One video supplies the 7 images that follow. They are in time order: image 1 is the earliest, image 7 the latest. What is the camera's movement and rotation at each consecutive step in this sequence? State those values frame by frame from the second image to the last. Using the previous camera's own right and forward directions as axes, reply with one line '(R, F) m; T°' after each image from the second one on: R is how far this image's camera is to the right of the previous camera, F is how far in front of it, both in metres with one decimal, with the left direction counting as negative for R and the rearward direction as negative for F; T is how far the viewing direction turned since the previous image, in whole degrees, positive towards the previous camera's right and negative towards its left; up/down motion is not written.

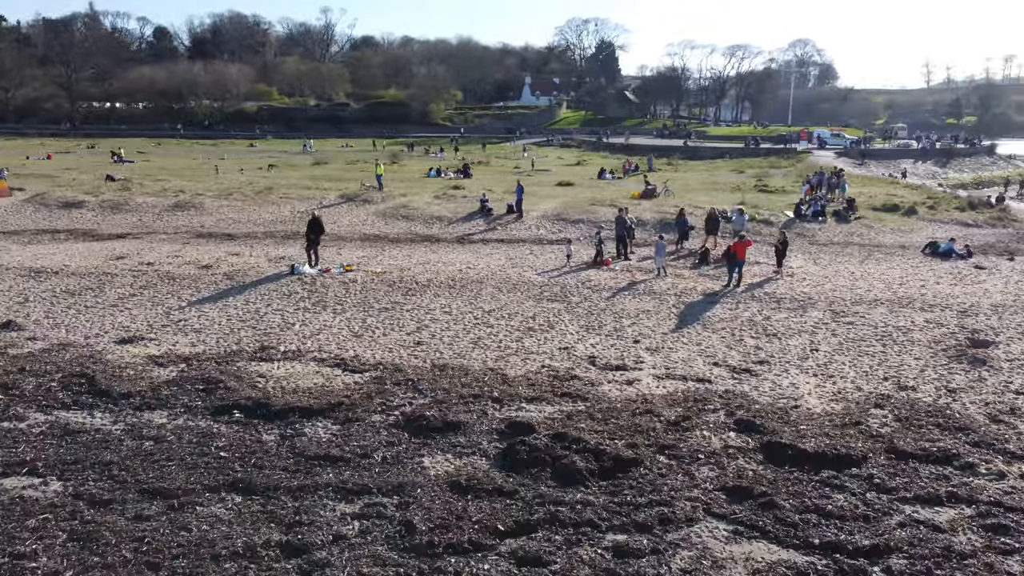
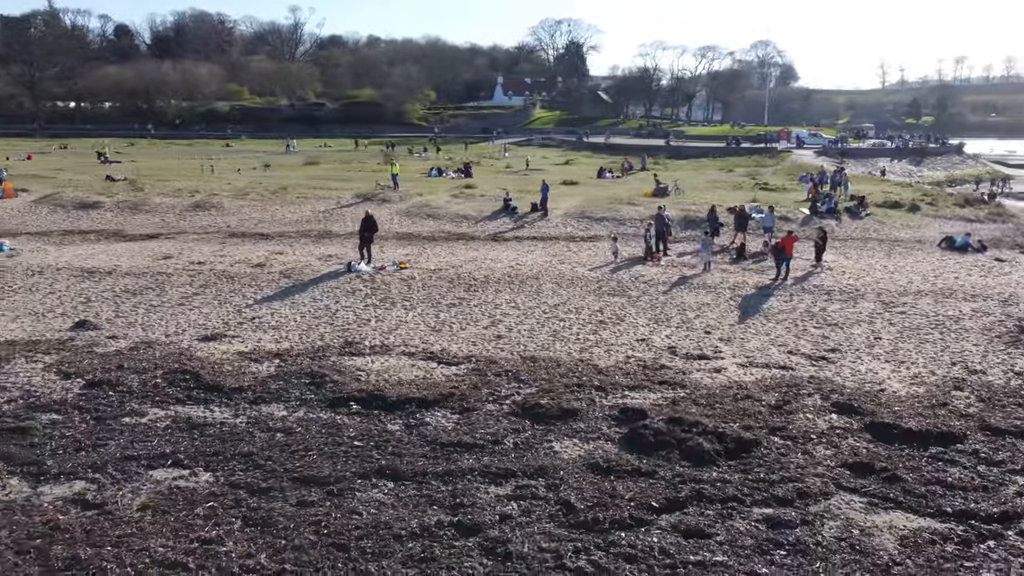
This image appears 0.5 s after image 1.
(-1.9, -0.4) m; +3°
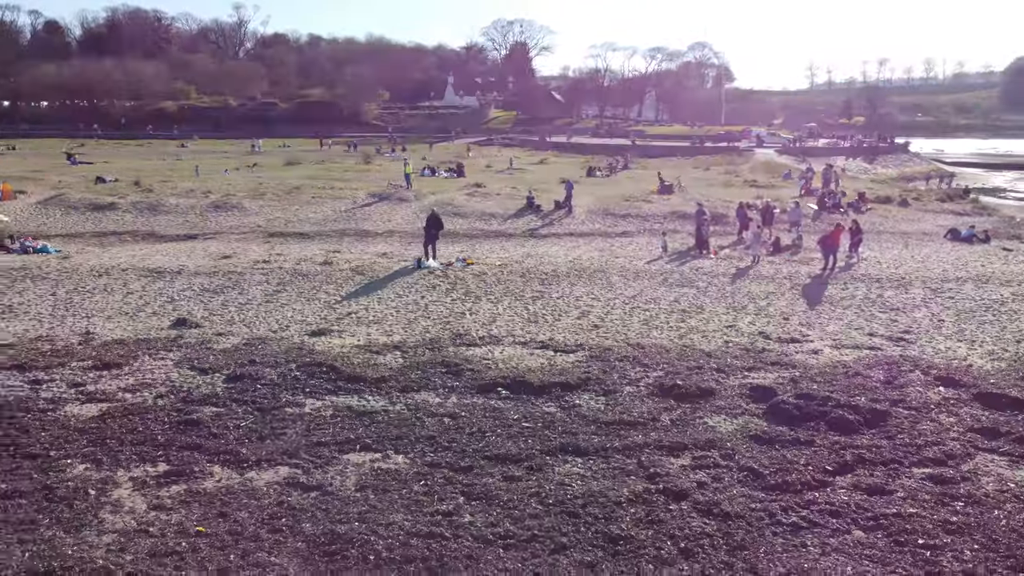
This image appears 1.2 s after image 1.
(-2.8, -0.6) m; +4°
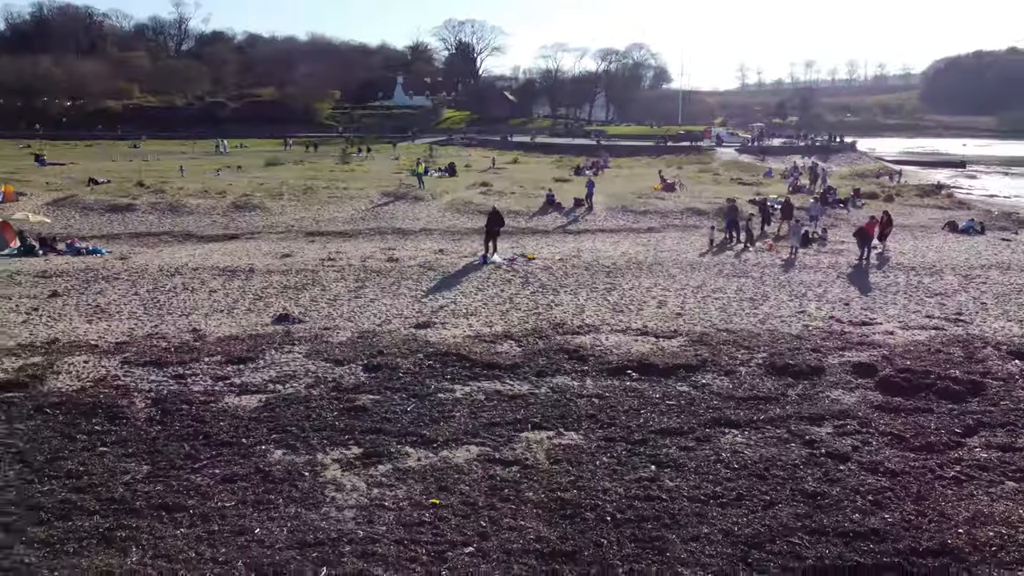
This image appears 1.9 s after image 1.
(-2.8, -0.6) m; +5°
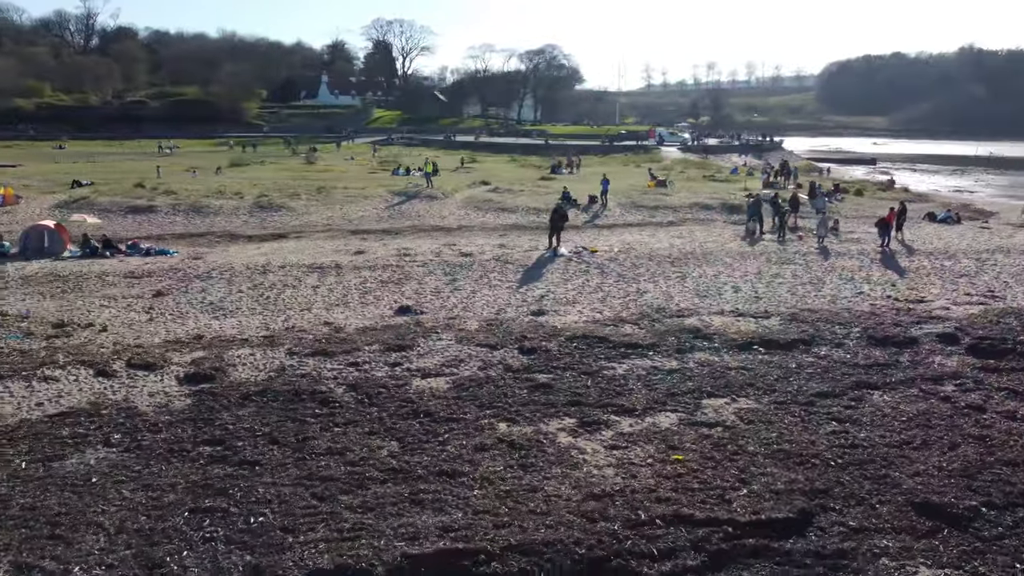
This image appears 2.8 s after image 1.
(-3.8, -0.9) m; +7°
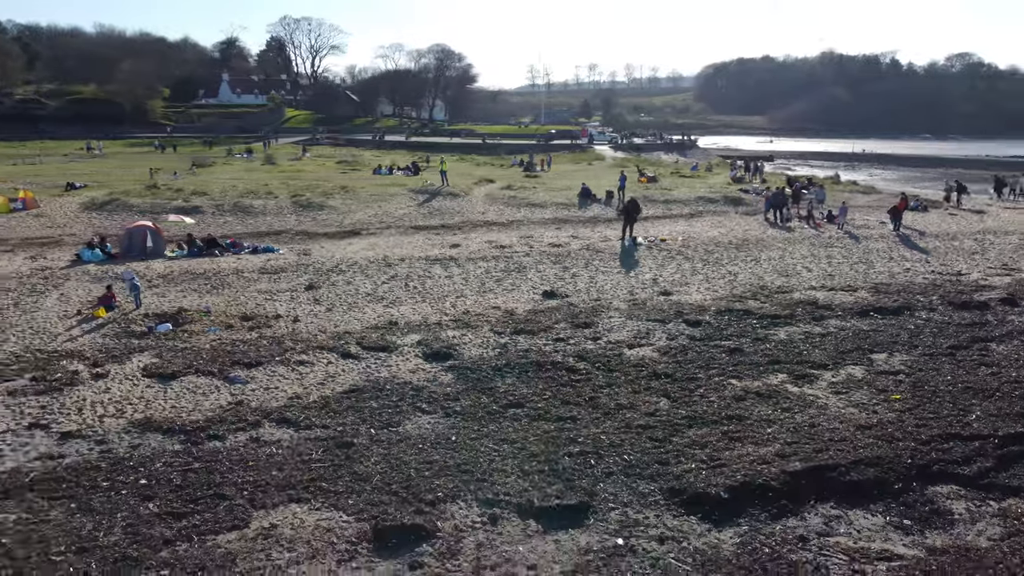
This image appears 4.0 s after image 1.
(-5.3, -1.3) m; +8°
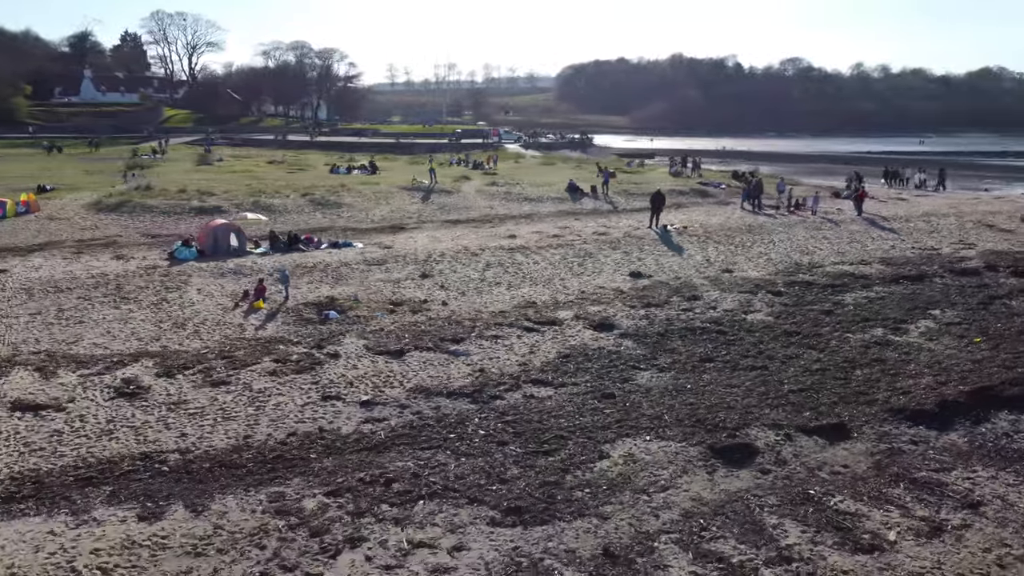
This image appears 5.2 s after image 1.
(-5.4, -1.4) m; +10°
